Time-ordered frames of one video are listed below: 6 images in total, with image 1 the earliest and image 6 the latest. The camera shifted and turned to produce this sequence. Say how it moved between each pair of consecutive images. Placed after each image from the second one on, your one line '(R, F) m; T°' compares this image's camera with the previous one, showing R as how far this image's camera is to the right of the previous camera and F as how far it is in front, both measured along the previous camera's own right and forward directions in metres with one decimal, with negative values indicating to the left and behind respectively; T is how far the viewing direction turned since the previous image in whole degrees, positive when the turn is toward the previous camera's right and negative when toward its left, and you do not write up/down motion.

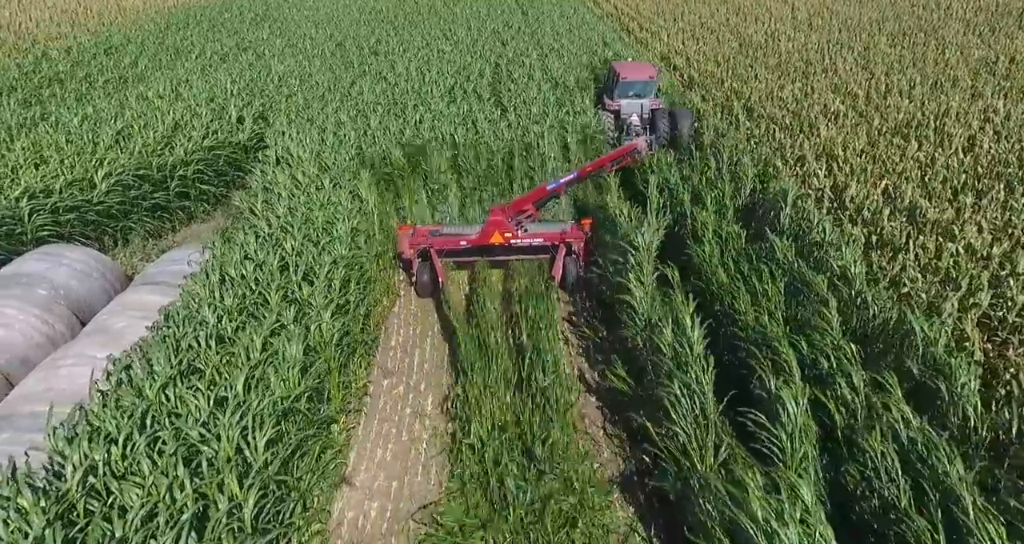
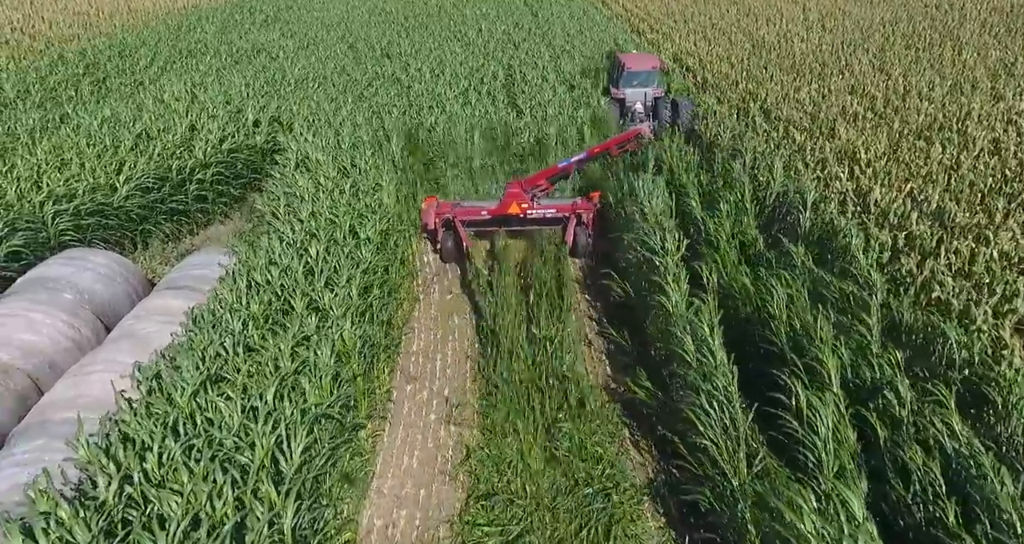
(-0.2, 0.0) m; 0°
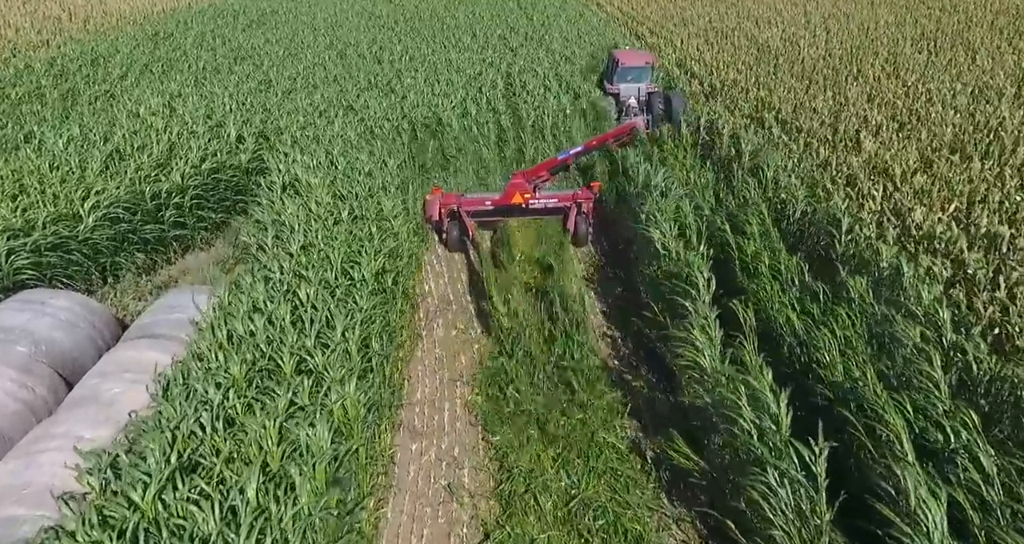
(-0.2, +0.7) m; +1°
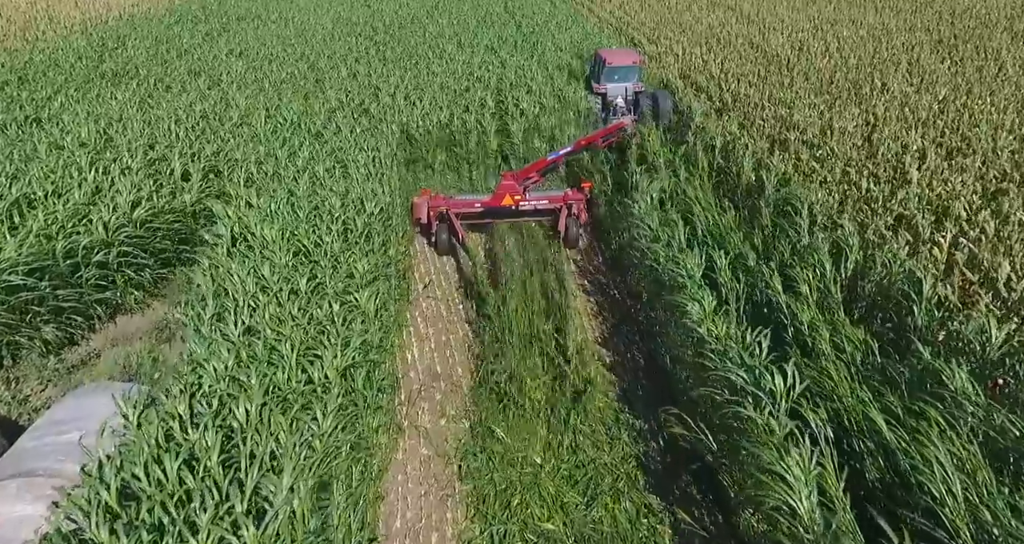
(-0.1, +1.3) m; +1°
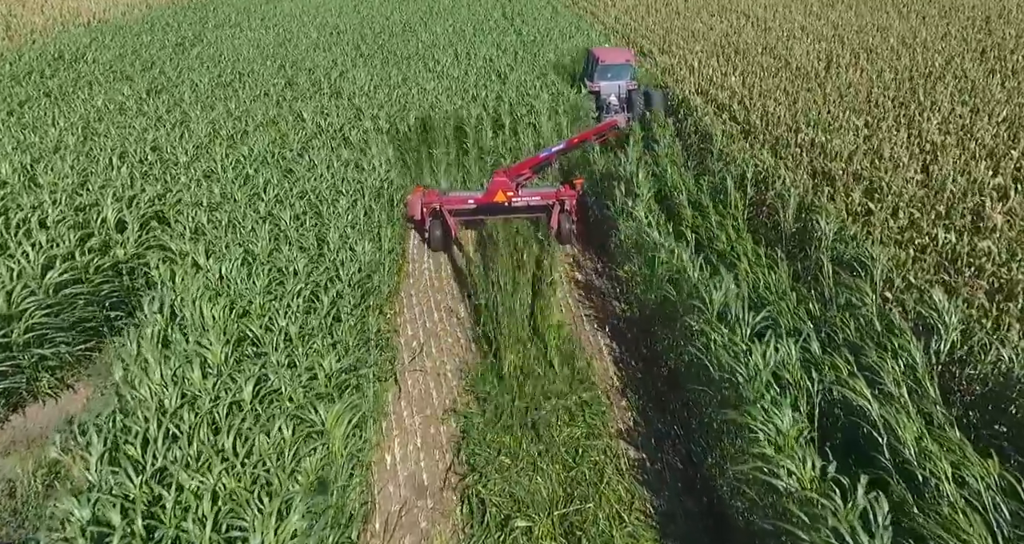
(-0.1, +1.3) m; 0°
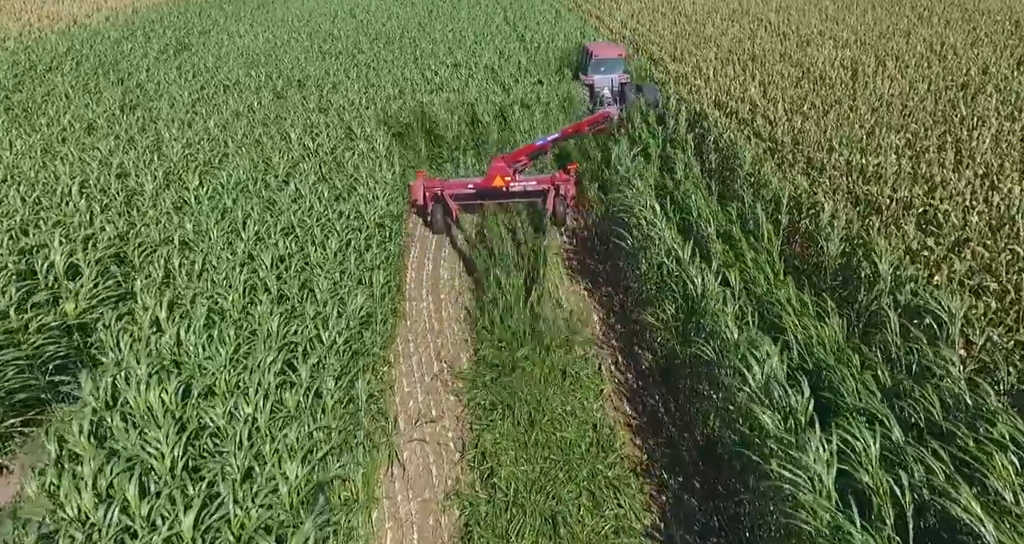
(-0.1, +0.9) m; 0°
